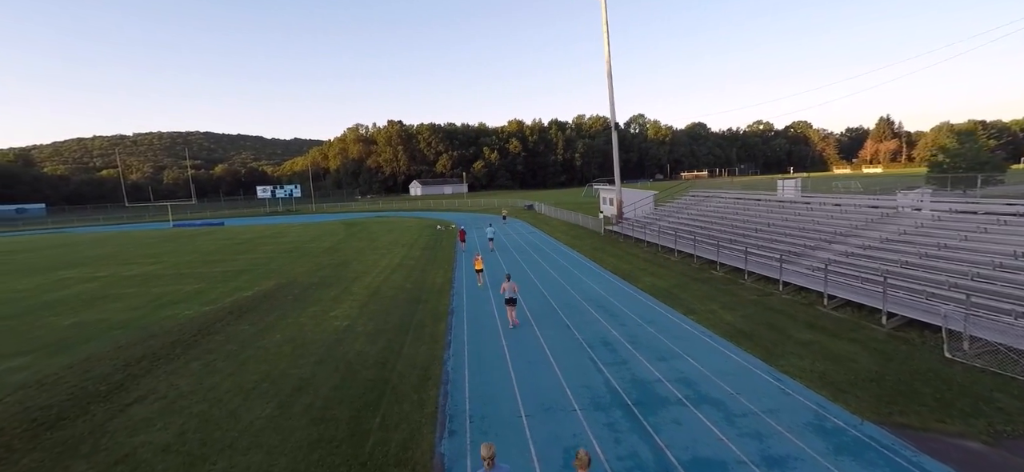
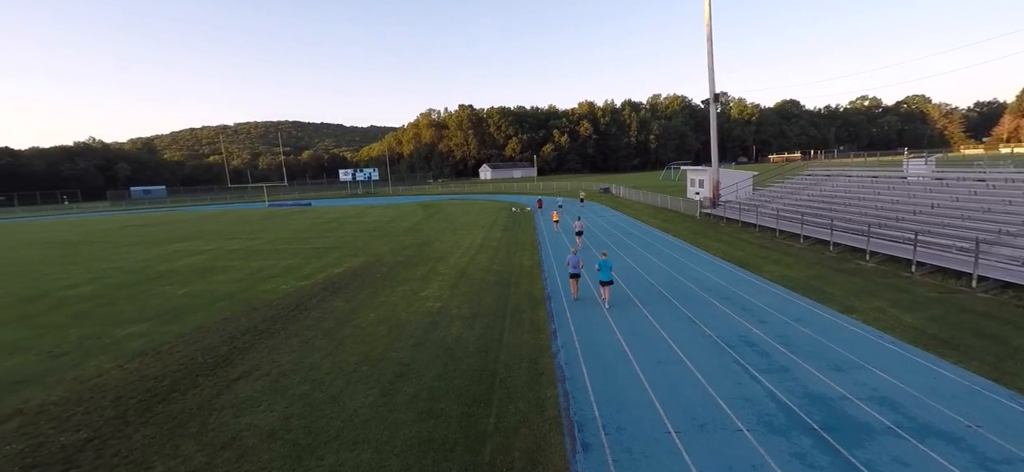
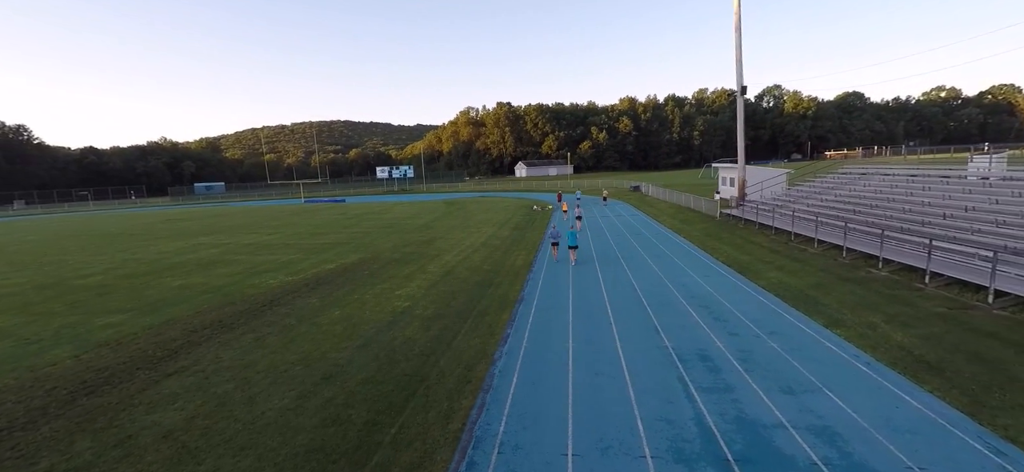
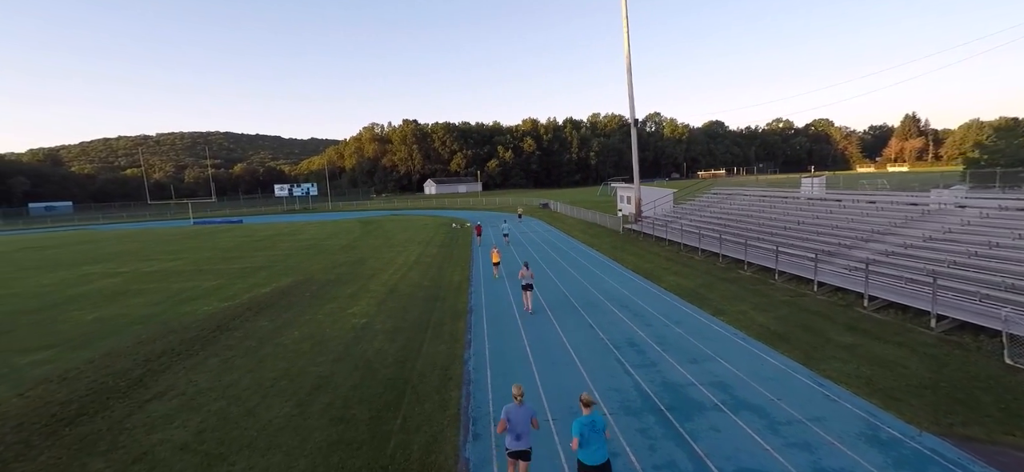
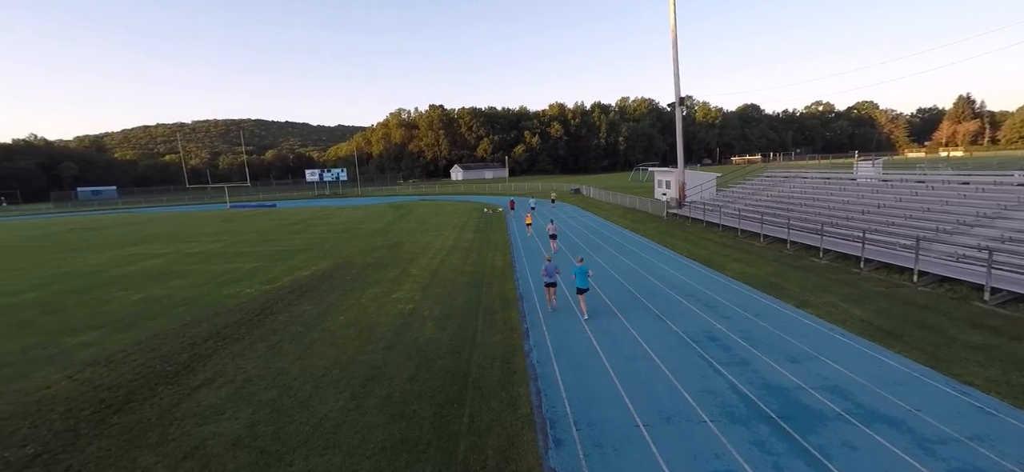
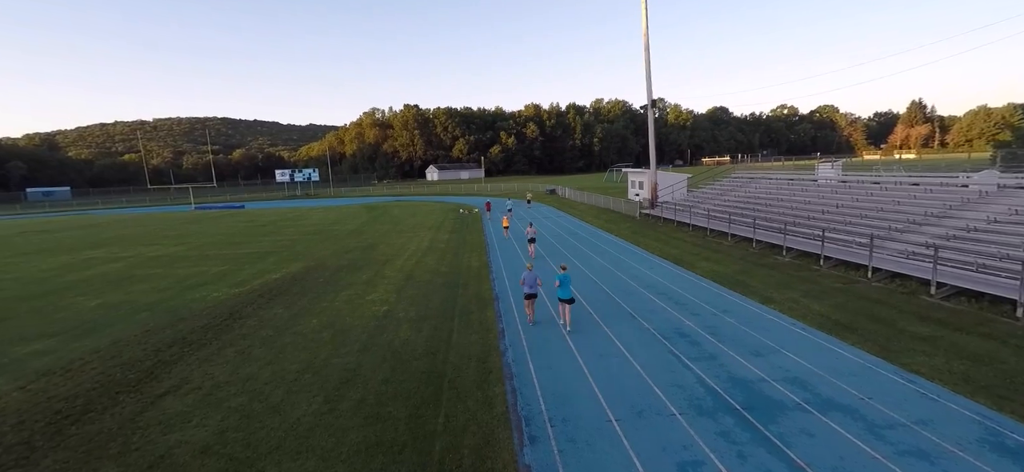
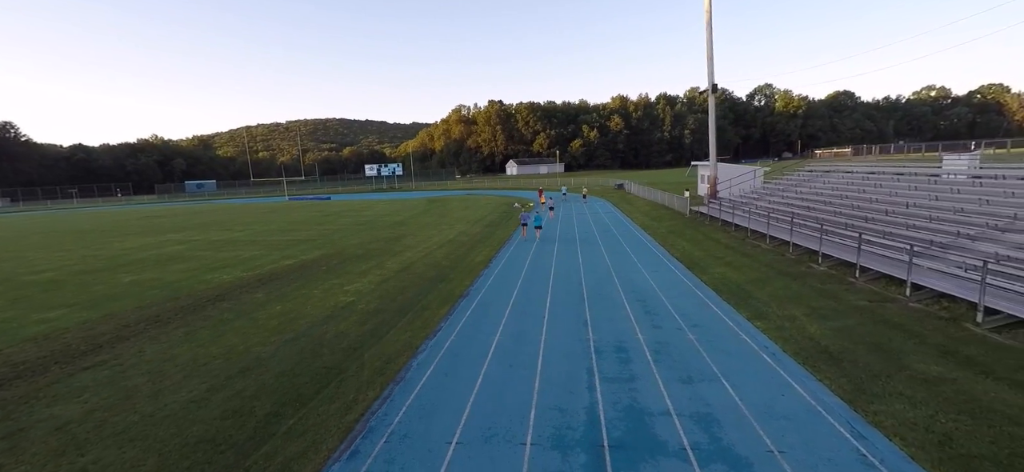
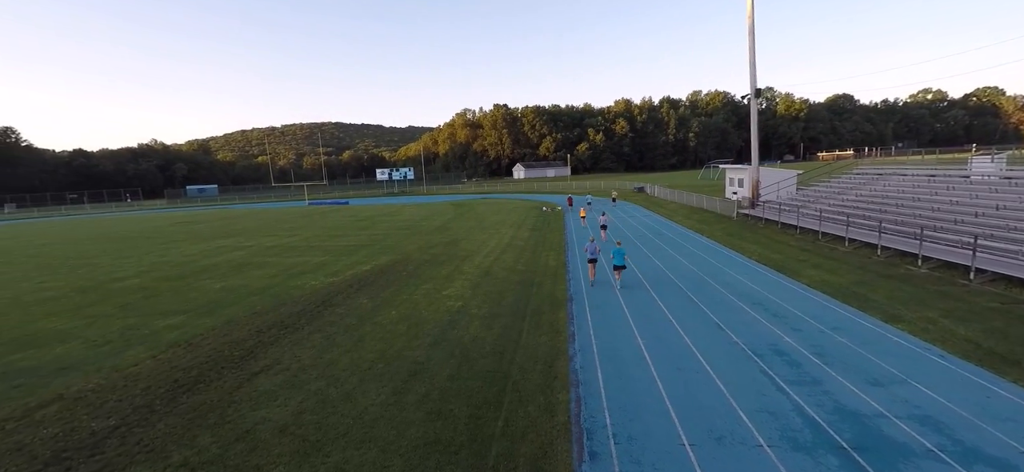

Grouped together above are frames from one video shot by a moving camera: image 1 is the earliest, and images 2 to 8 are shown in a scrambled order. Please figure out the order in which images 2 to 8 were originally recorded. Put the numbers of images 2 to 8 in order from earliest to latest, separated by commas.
4, 6, 5, 2, 8, 3, 7
